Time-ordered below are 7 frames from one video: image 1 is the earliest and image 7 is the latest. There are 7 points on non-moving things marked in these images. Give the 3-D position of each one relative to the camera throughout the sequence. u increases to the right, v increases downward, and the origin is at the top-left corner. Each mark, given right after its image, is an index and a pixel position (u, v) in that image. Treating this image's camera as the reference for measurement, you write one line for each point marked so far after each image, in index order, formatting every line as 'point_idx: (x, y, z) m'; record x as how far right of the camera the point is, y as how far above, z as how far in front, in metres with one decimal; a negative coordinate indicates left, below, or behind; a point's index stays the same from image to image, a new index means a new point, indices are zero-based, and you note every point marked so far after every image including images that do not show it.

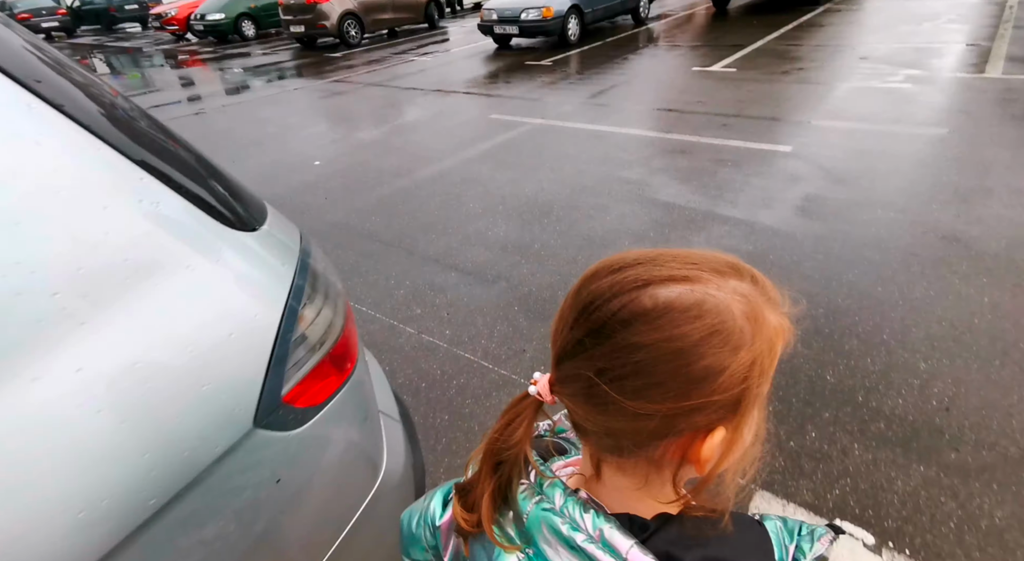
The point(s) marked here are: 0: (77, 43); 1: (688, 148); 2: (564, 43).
0: (-15.7, +8.8, +20.0) m
1: (+1.2, +0.9, +3.8) m
2: (+0.8, +3.7, +8.6) m
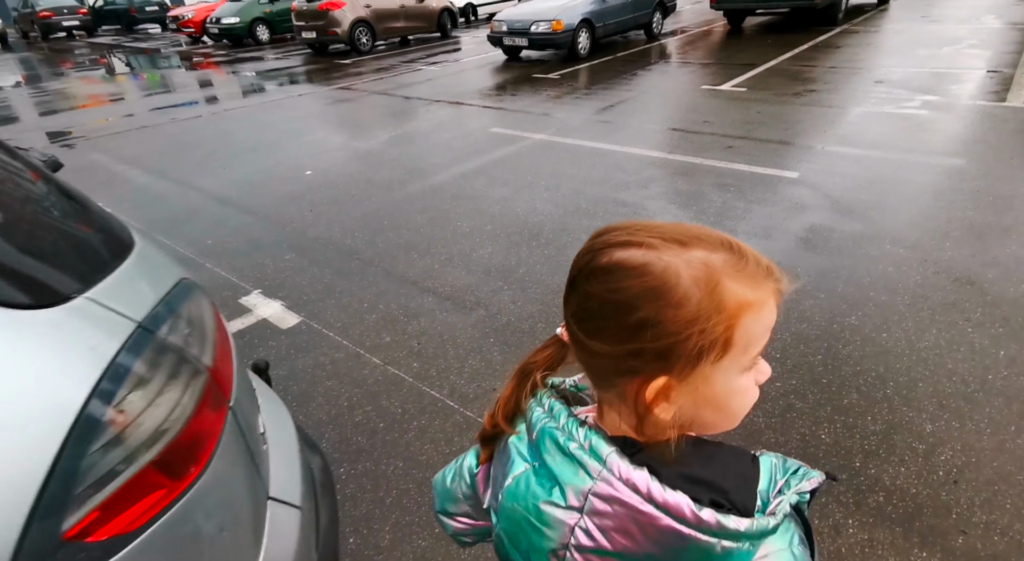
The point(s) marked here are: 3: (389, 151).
0: (-15.3, +8.9, +20.3) m
1: (+1.2, +0.7, +3.6) m
2: (+1.0, +3.5, +8.5) m
3: (-1.1, +1.2, +5.0) m
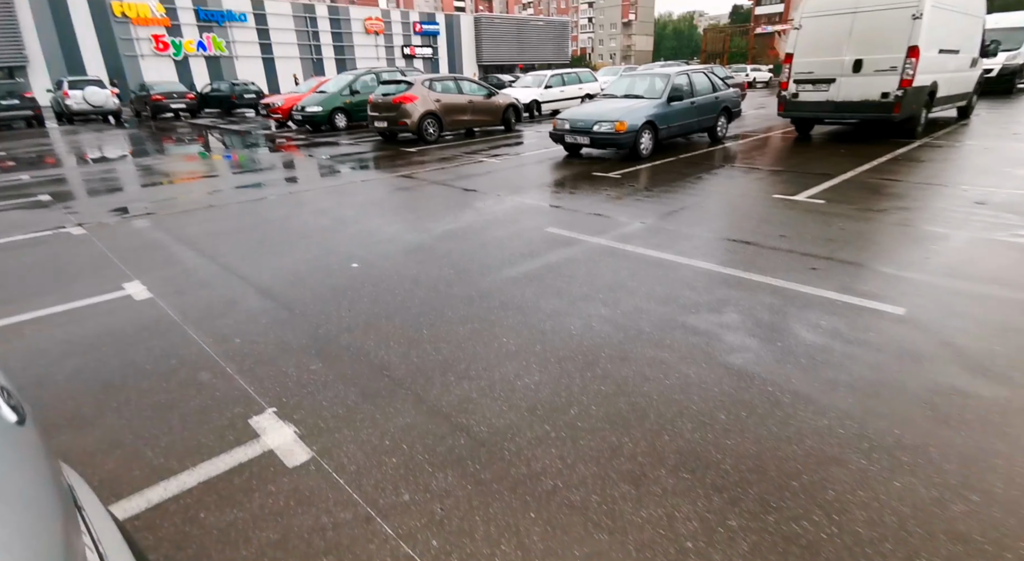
0: (-12.9, +6.4, +22.3) m
1: (+1.5, -0.1, +3.2) m
2: (+1.9, +1.9, +8.4) m
3: (-0.6, +0.3, +4.8) m
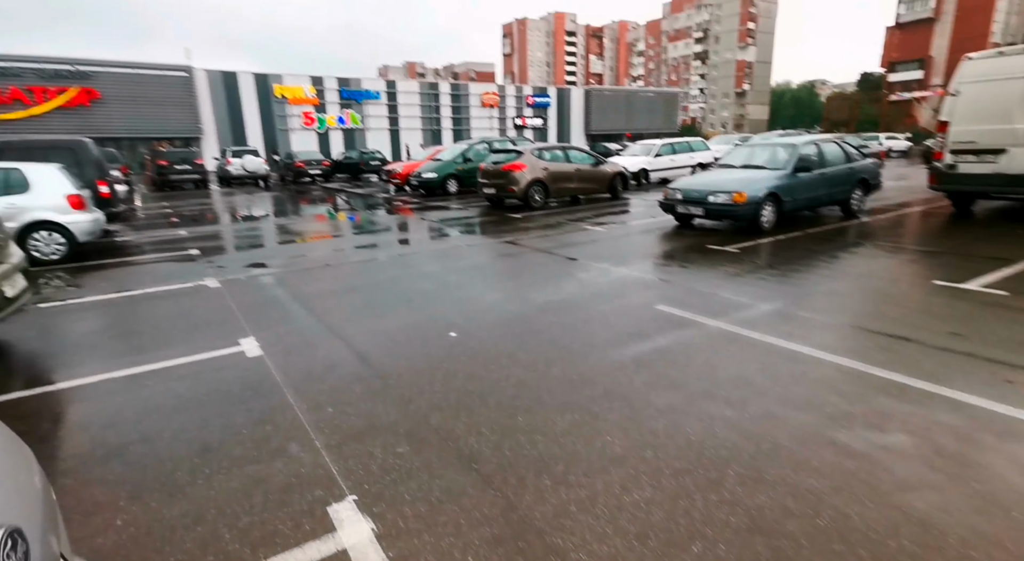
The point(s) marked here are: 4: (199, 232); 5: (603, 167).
0: (-8.3, +4.2, +24.5) m
1: (+2.1, -0.6, +2.6) m
2: (+3.5, +0.7, +7.8) m
3: (+0.2, -0.3, +4.6) m
4: (-7.1, +1.1, +12.5) m
5: (+2.2, +2.8, +13.4) m
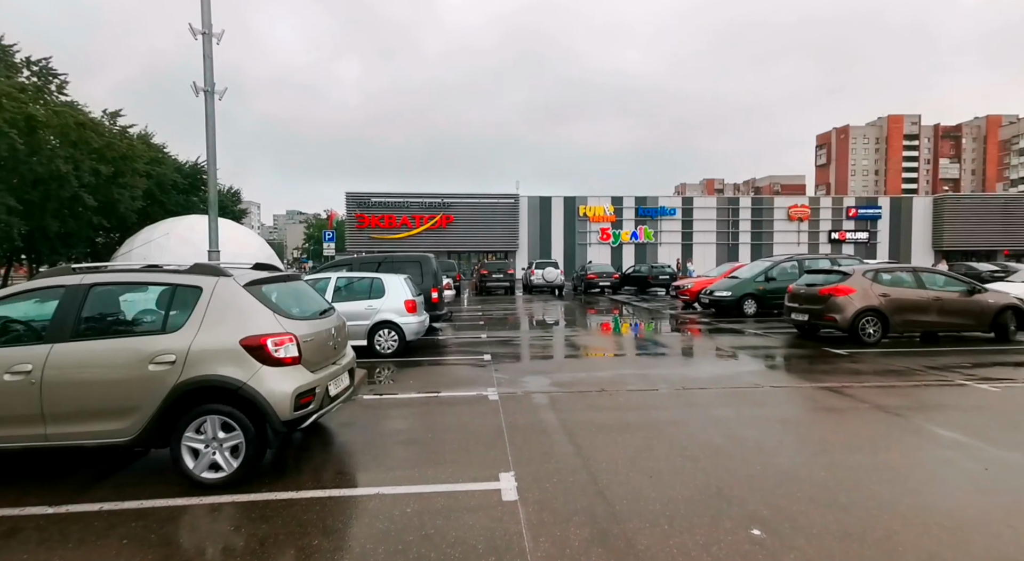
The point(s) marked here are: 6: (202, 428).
0: (+4.8, -0.9, +25.0) m
1: (+2.7, -1.3, +0.3) m
2: (+6.6, -1.2, +4.3) m
3: (+2.1, -1.4, +3.0) m
4: (-0.3, -1.4, +13.6) m
5: (+8.5, -0.3, +10.0) m
6: (-2.3, -1.1, +4.0) m
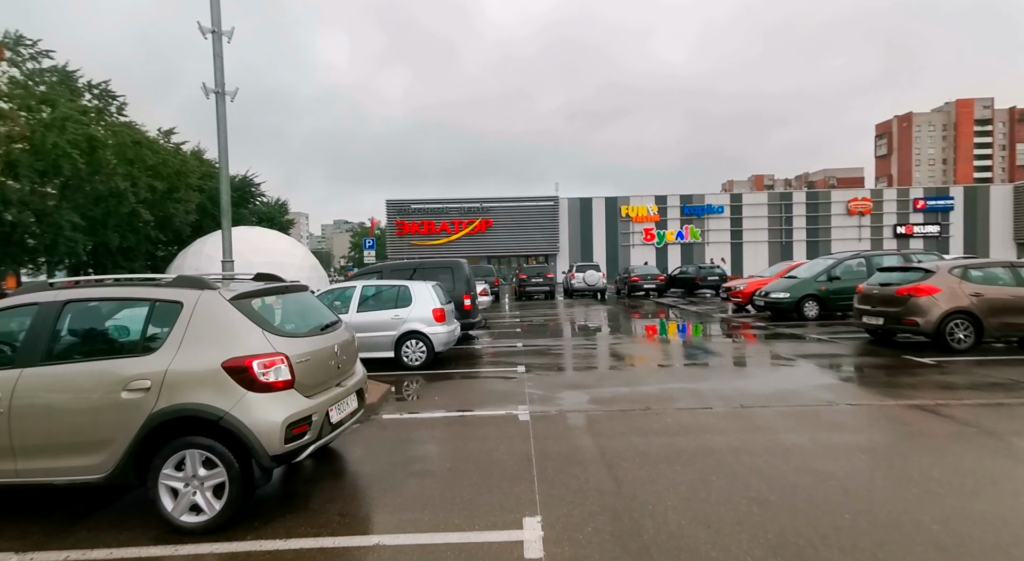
0: (+6.5, -1.0, +23.9) m
1: (+2.6, -1.3, -0.6) m
2: (+6.8, -1.1, +3.1) m
3: (+2.2, -1.4, +2.1) m
4: (+0.6, -1.5, +12.9) m
5: (+9.0, -0.2, +8.7) m
6: (-2.1, -1.2, +3.5) m
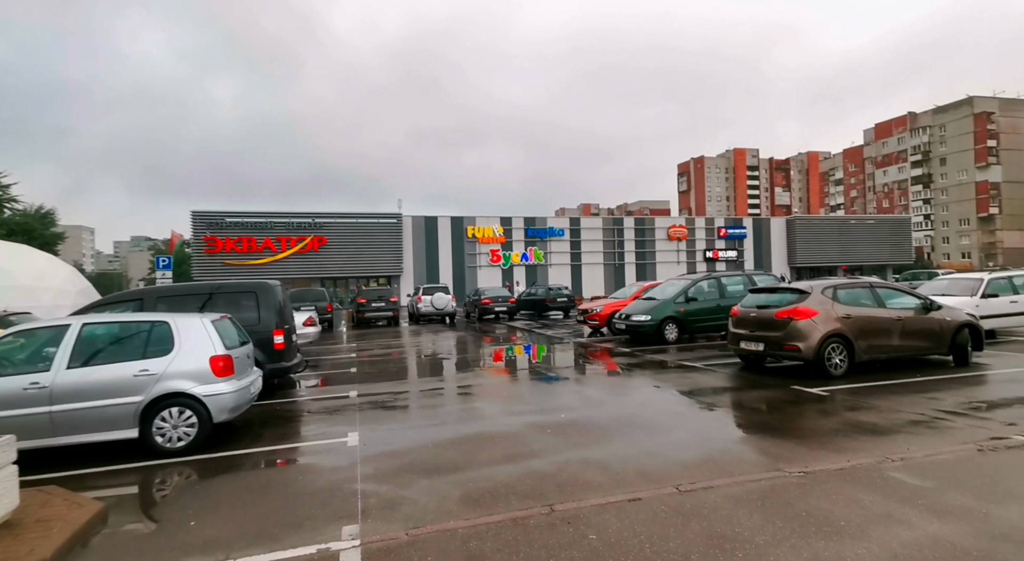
0: (0.0, -1.9, +22.4) m
1: (+3.2, -1.2, -2.1) m
2: (+6.2, -1.2, +2.6) m
3: (+2.1, -1.5, +0.3) m
4: (-2.6, -2.0, +10.2) m
5: (+6.8, -0.5, +8.6) m
6: (-2.5, -1.3, +0.4) m
